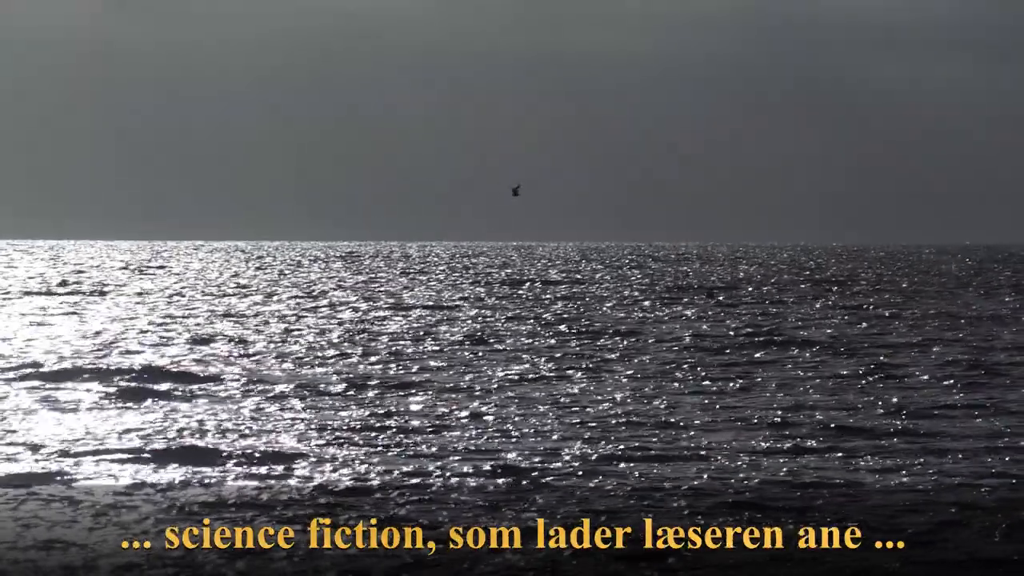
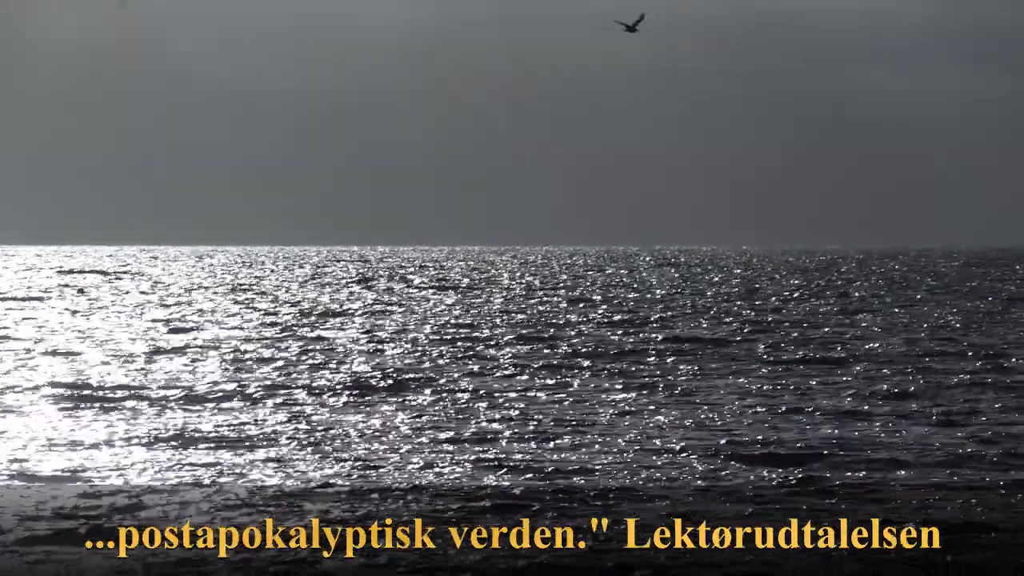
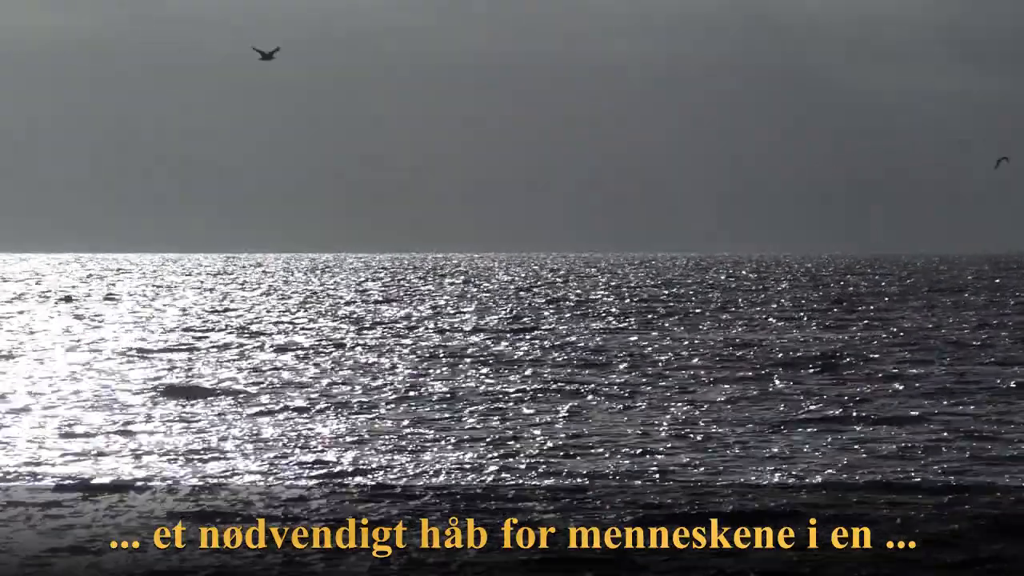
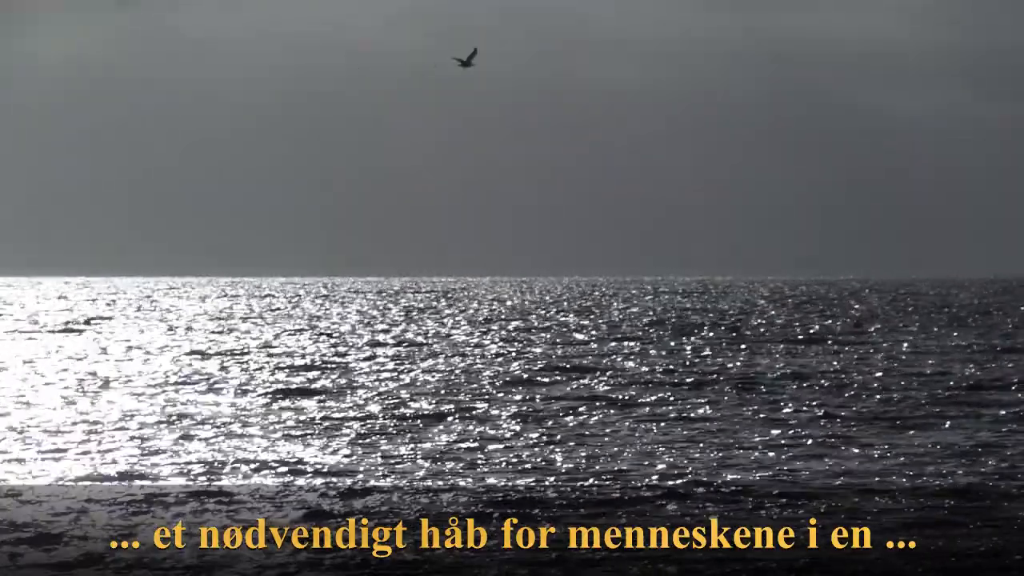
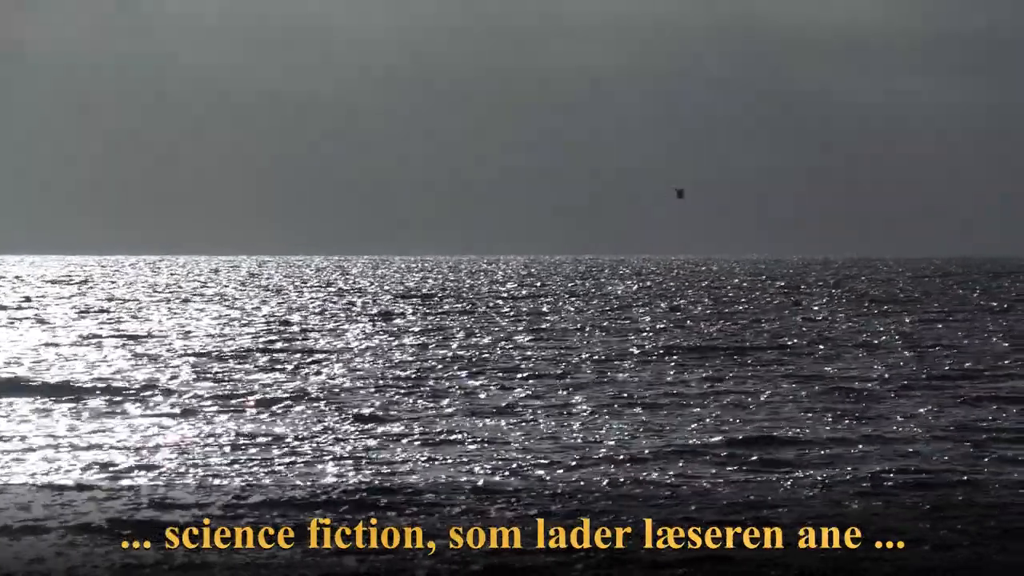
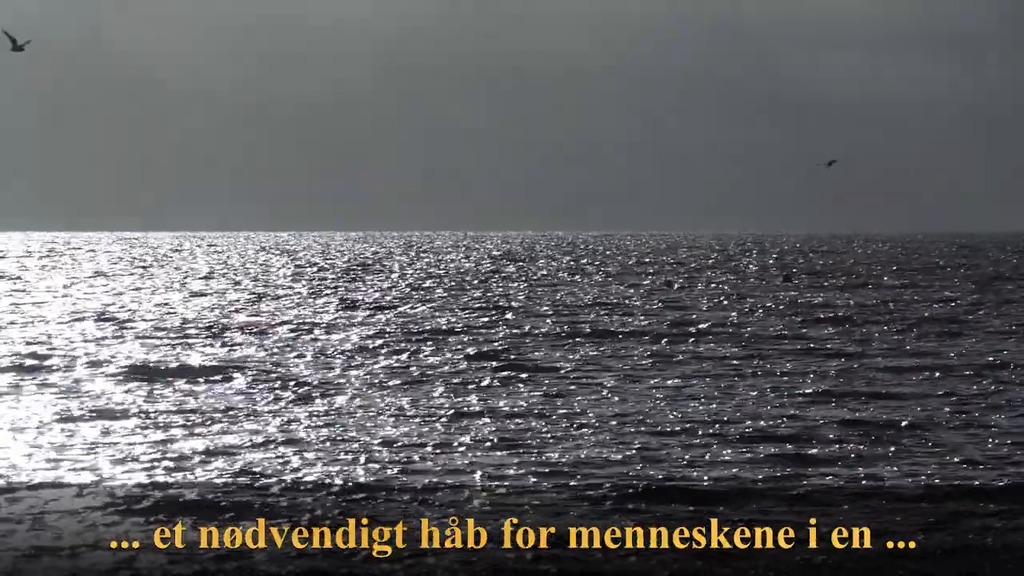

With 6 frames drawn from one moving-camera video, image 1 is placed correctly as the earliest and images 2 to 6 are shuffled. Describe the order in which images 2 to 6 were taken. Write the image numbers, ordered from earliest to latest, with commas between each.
5, 6, 3, 4, 2
